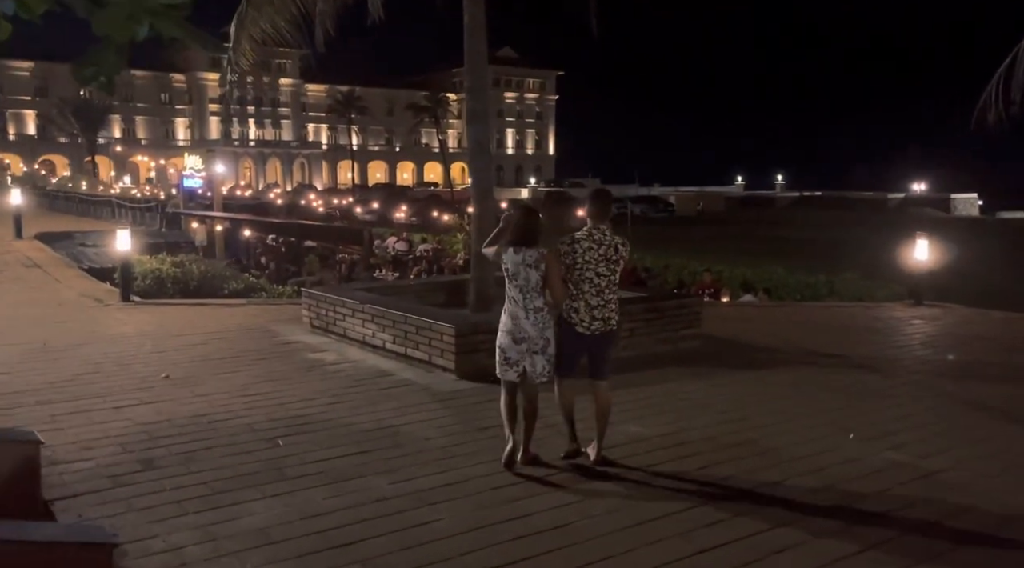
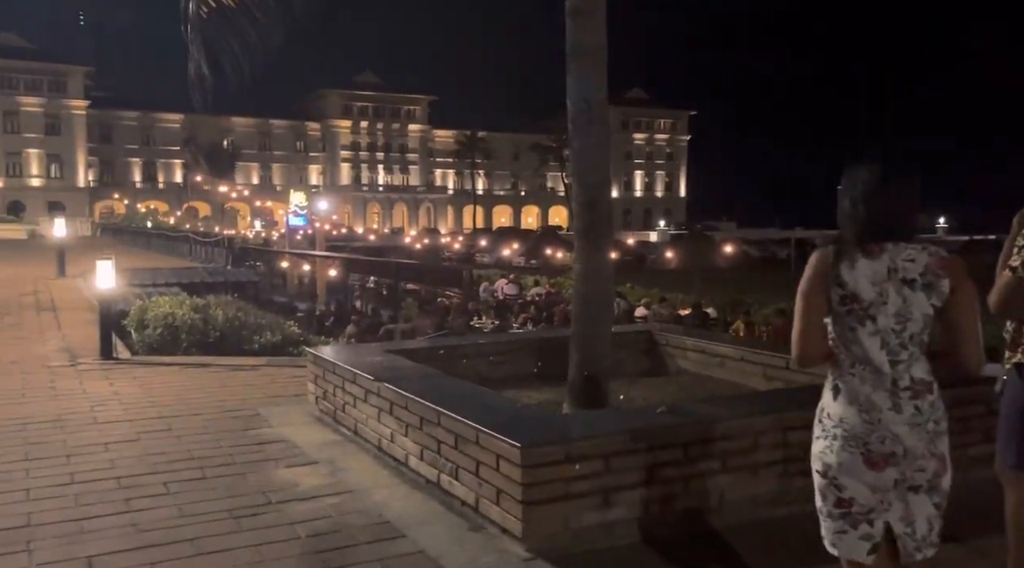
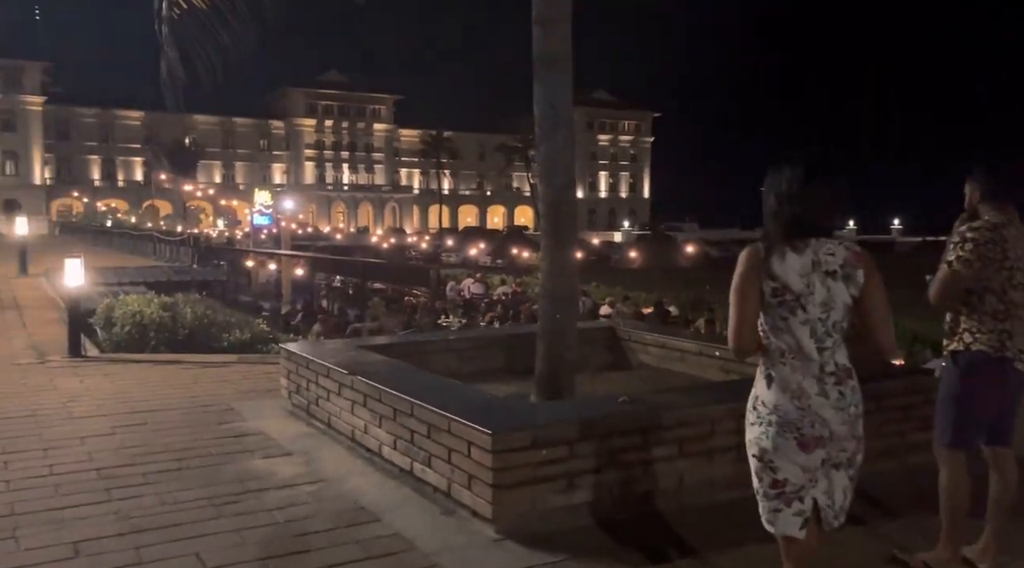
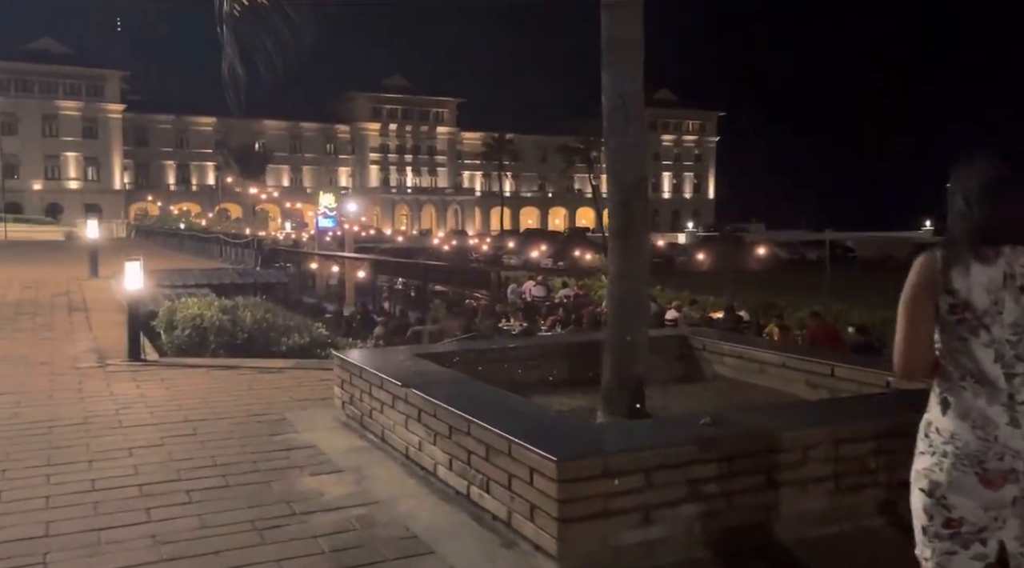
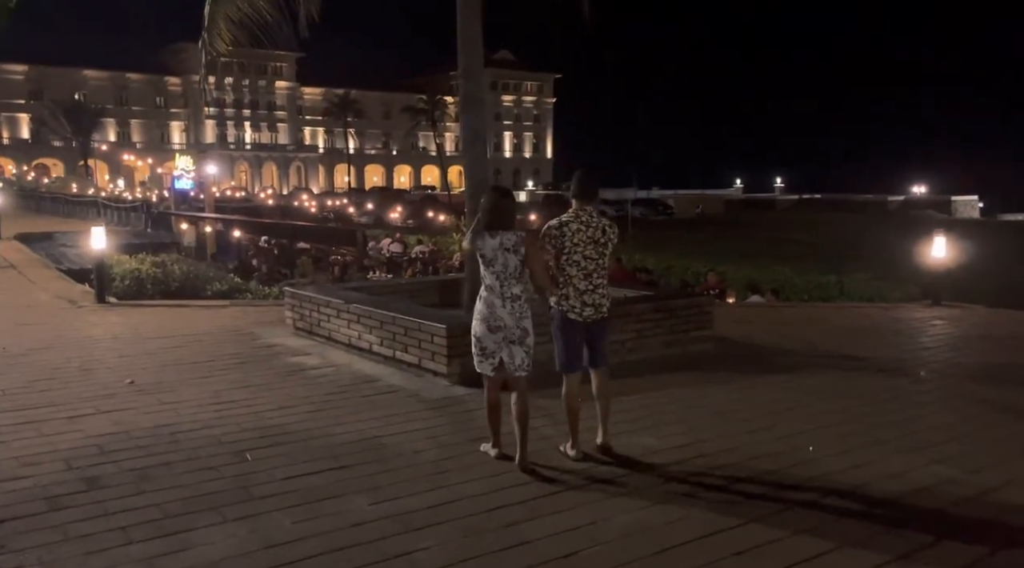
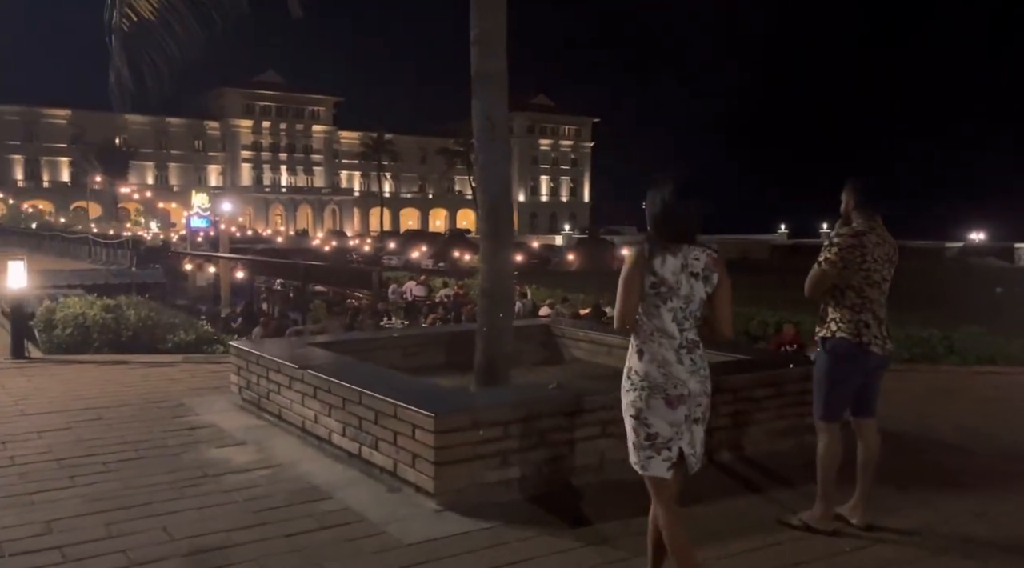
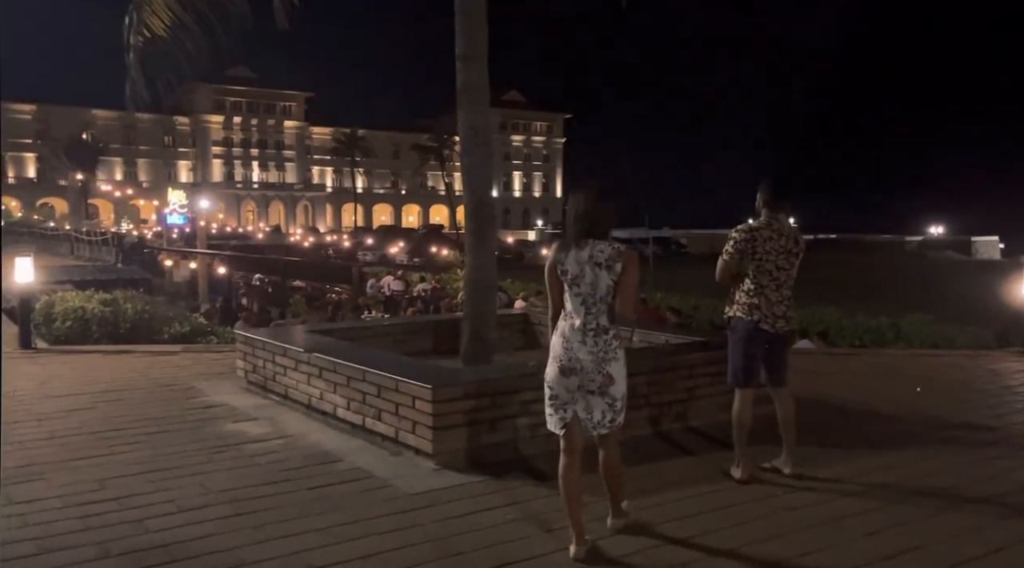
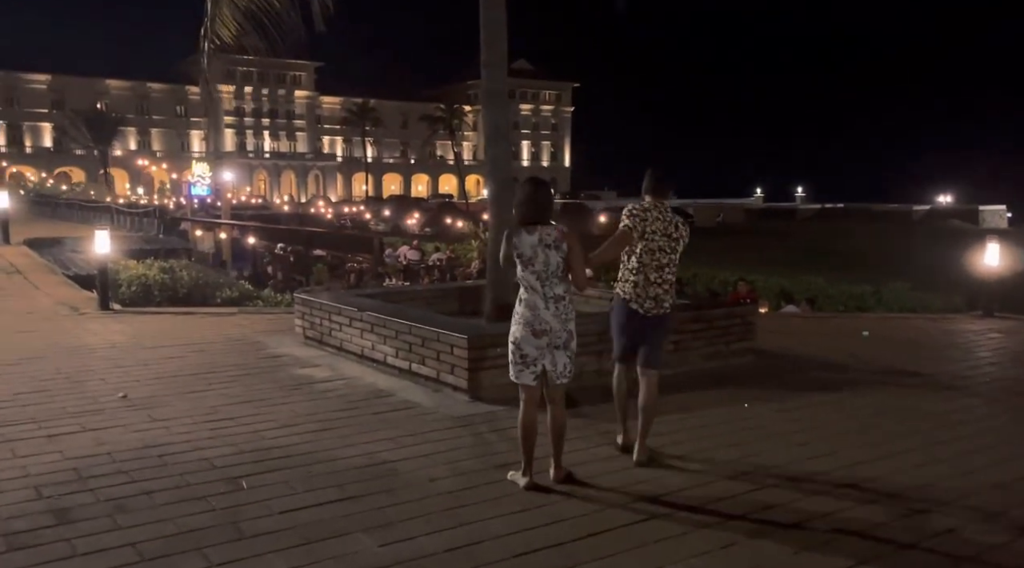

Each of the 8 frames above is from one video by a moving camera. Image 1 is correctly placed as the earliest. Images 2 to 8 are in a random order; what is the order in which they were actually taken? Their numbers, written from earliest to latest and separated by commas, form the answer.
5, 8, 7, 6, 3, 2, 4
